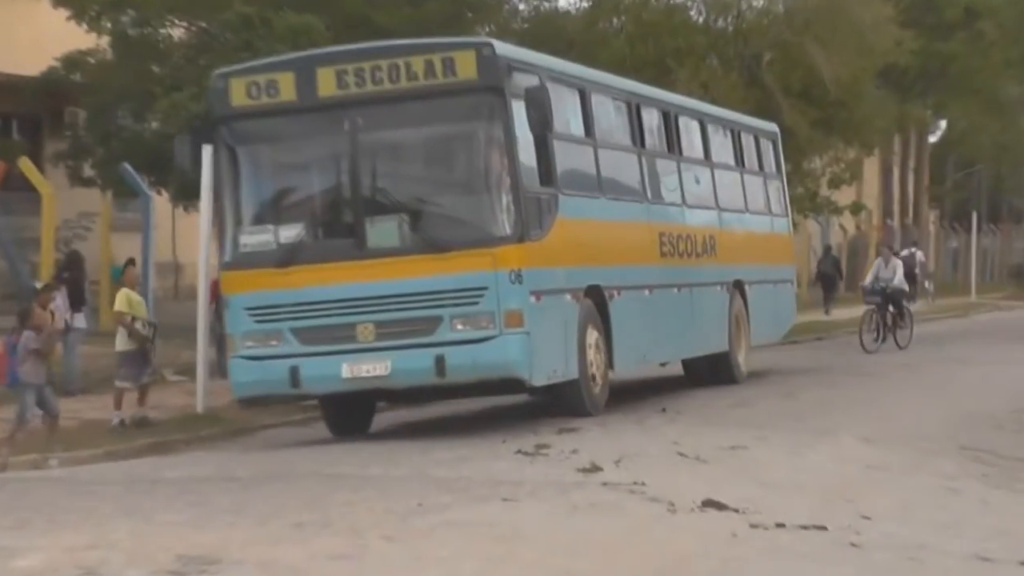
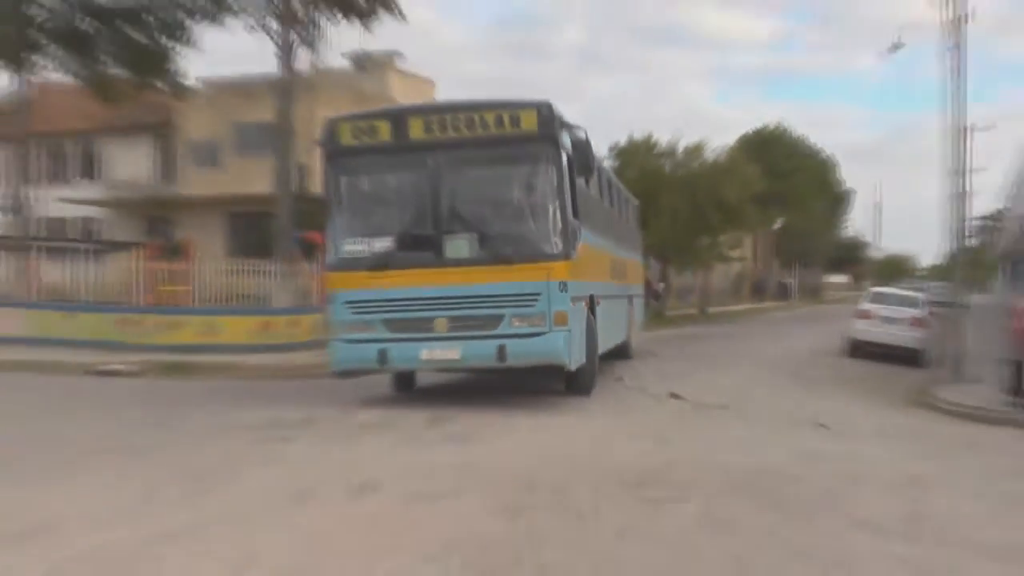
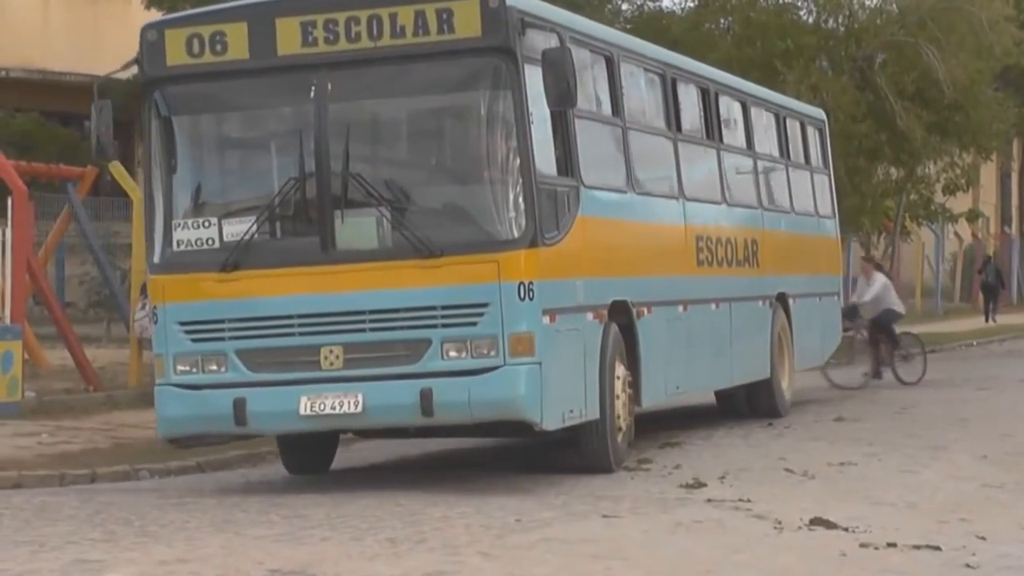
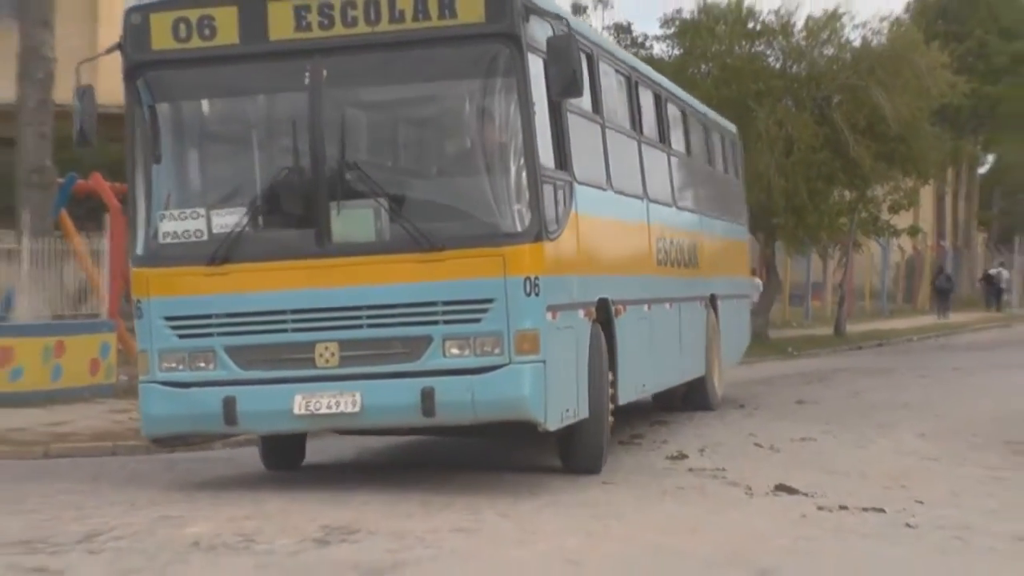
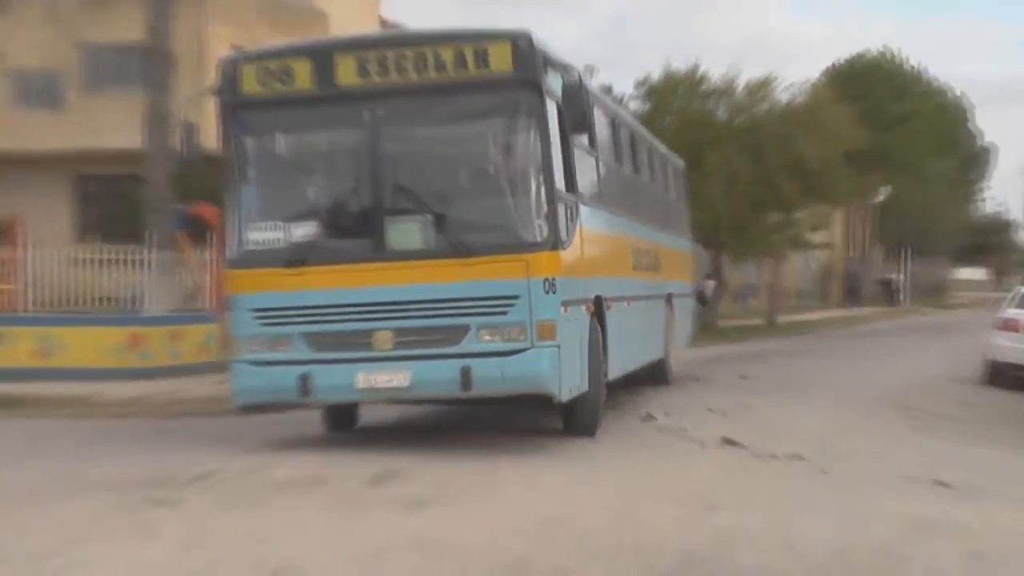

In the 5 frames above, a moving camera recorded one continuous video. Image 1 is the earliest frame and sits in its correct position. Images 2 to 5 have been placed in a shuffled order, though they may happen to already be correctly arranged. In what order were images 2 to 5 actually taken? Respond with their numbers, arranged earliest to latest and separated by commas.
3, 4, 5, 2
